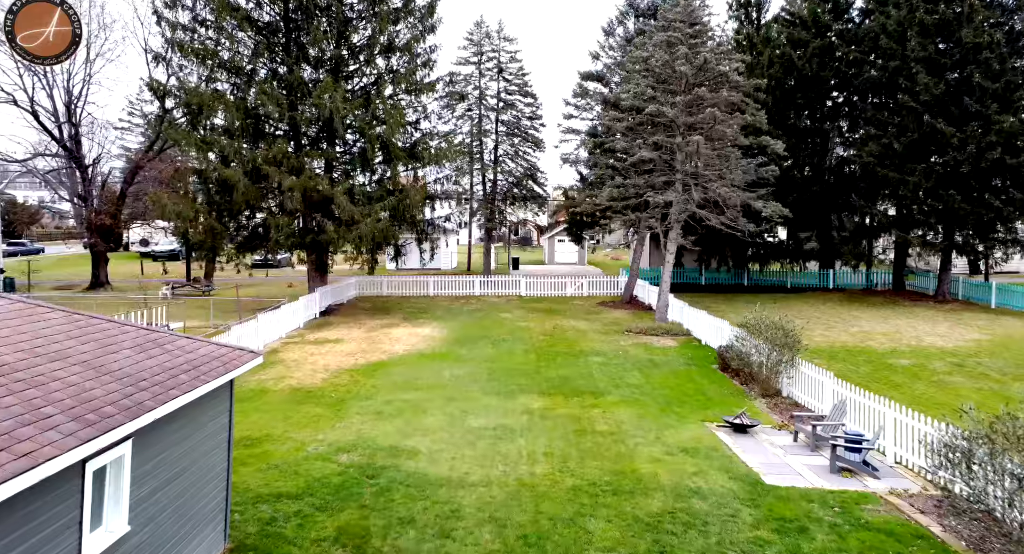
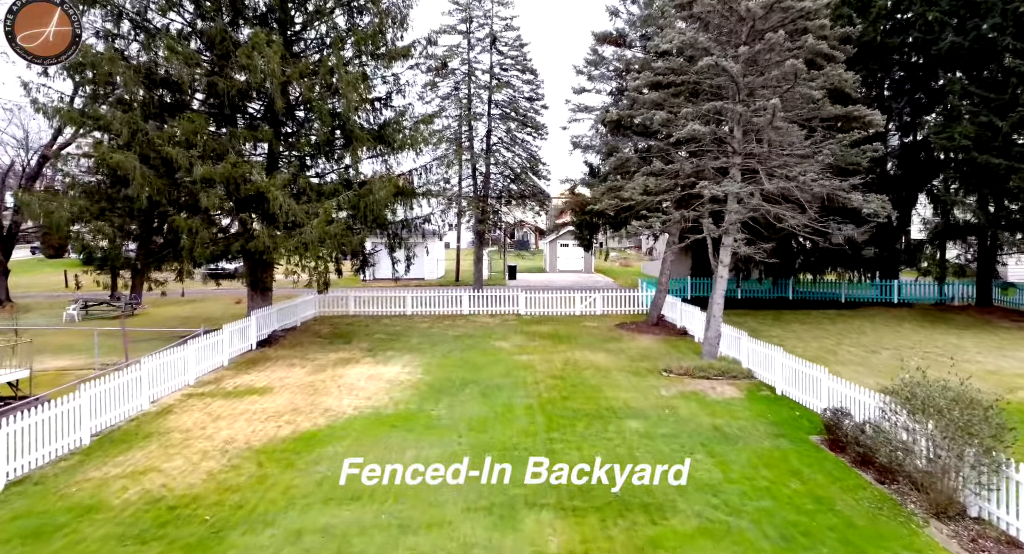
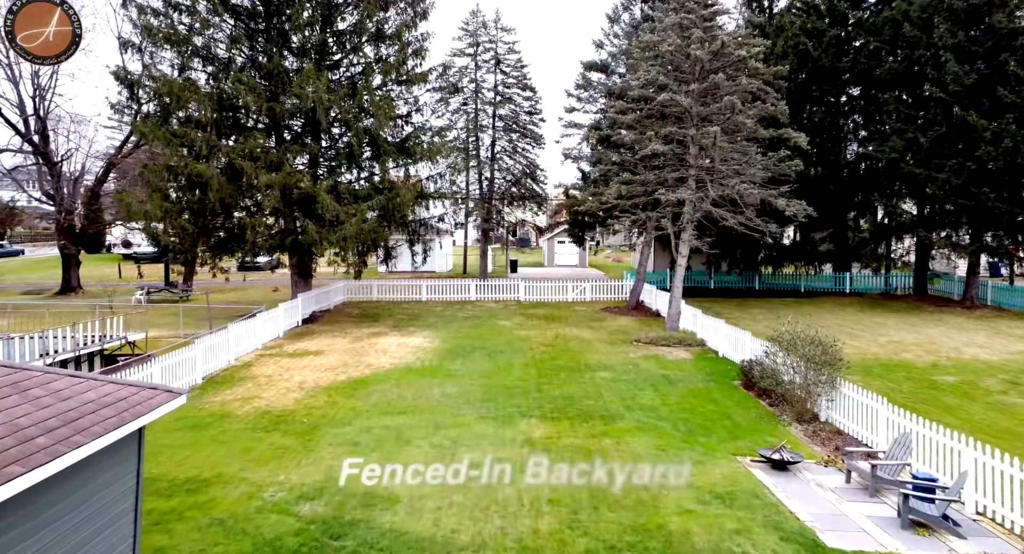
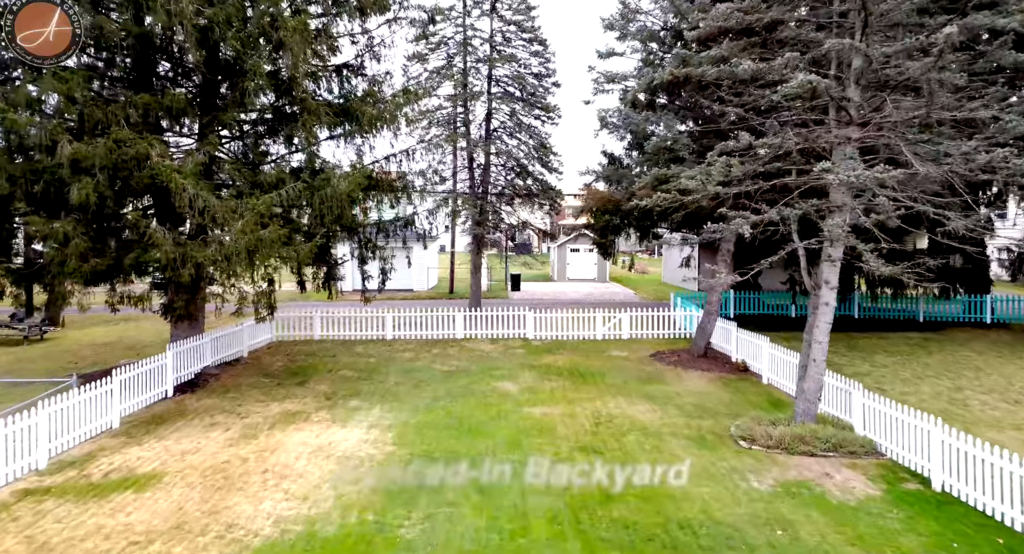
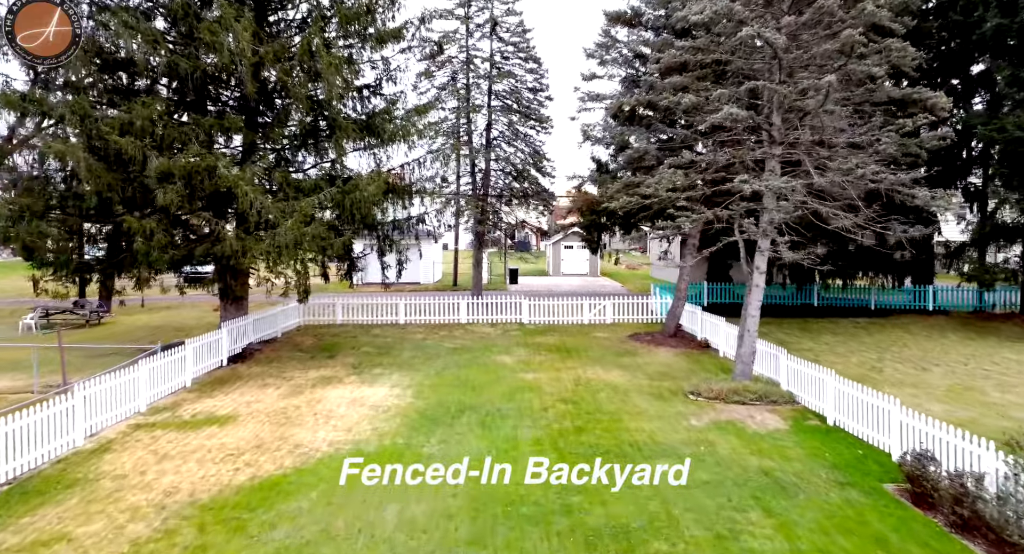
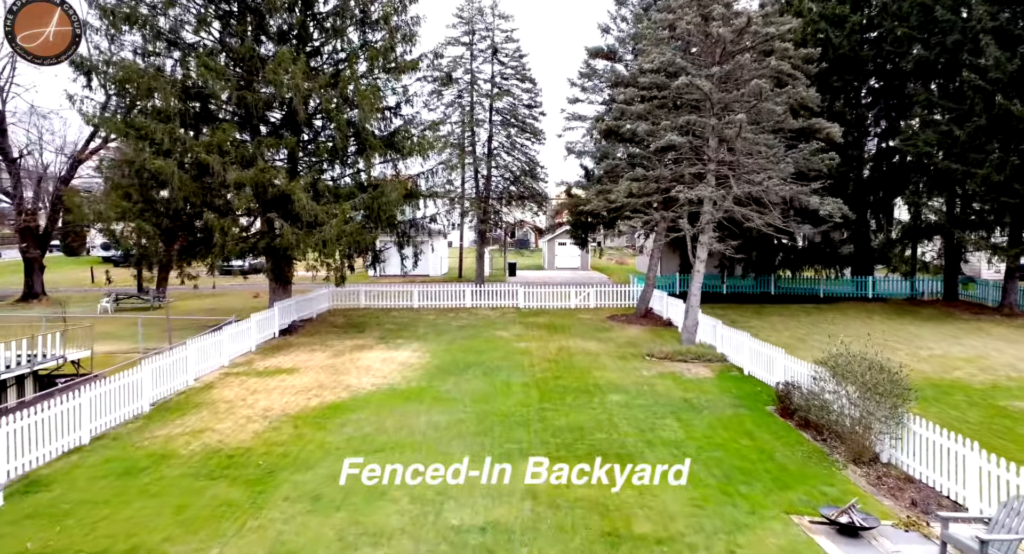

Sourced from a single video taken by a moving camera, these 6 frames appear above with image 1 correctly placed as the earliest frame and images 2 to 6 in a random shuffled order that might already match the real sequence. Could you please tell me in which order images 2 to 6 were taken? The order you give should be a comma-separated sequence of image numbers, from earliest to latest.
3, 6, 2, 5, 4
